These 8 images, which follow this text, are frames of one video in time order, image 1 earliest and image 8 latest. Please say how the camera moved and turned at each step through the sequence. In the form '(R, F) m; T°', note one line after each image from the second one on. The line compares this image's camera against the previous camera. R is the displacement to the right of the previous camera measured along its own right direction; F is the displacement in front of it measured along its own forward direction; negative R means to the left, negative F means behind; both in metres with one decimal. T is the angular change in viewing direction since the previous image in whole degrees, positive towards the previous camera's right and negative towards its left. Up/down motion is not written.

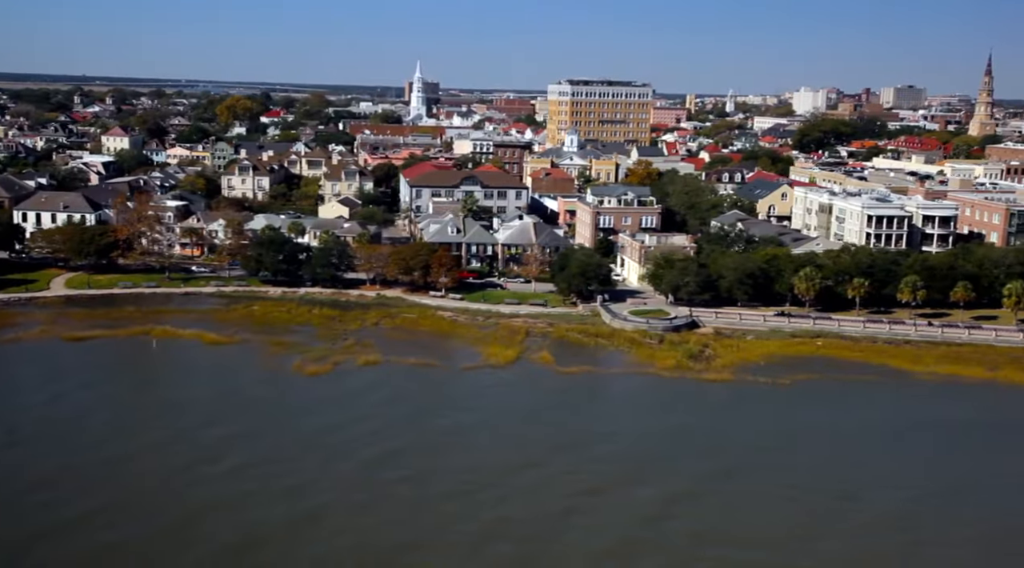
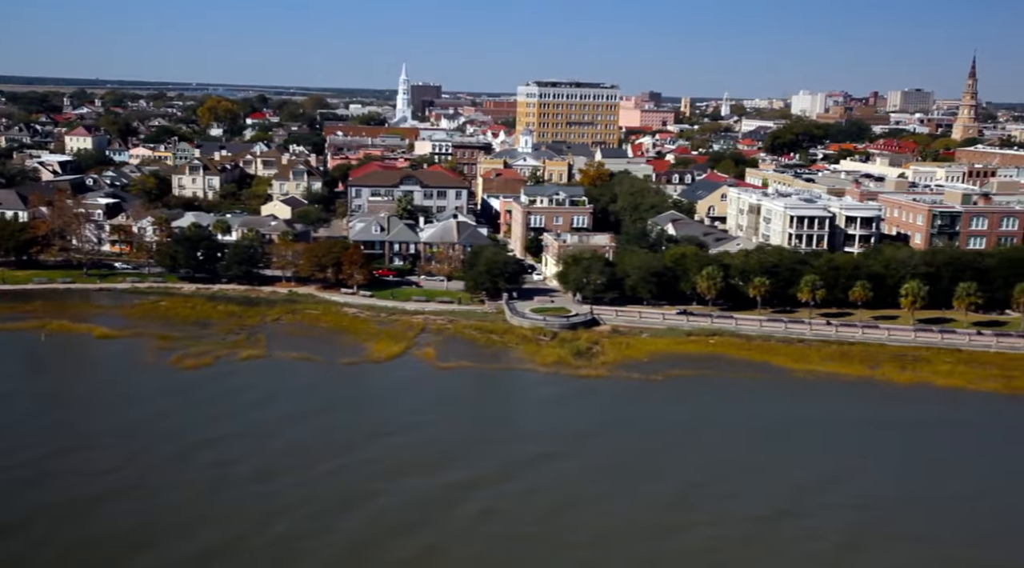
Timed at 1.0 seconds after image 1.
(+3.2, -0.2) m; 0°
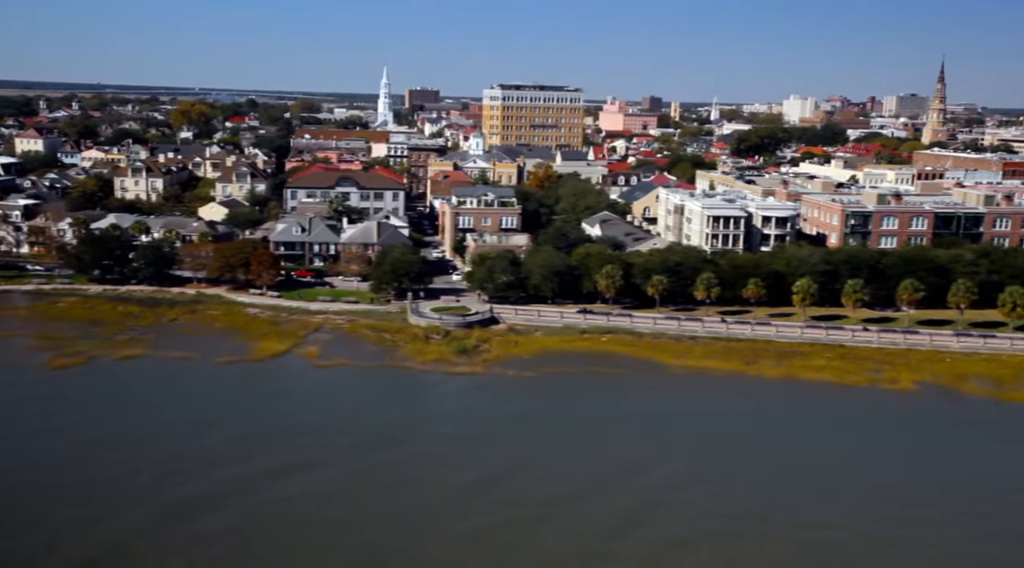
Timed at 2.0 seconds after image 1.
(+3.1, -0.2) m; 0°
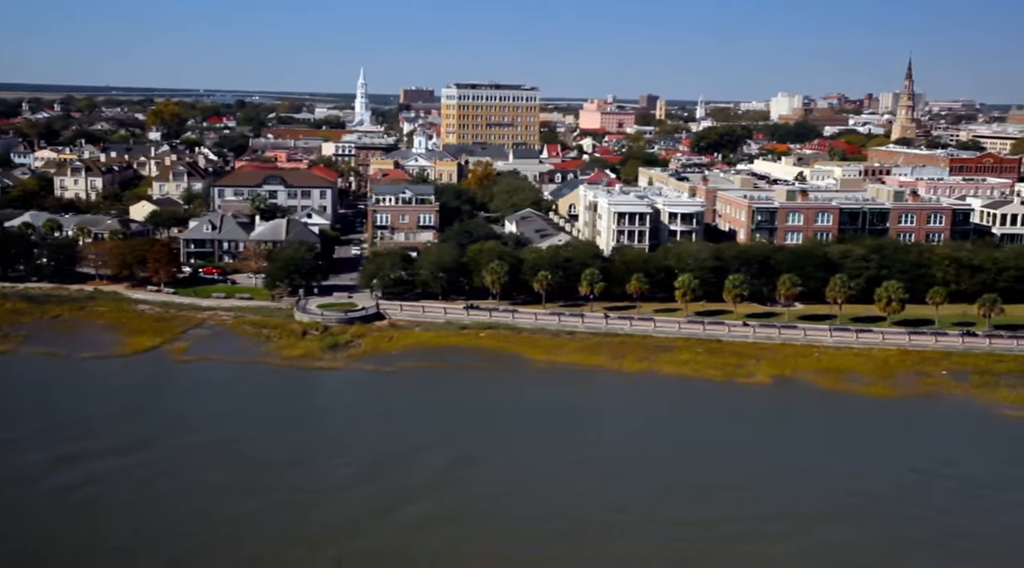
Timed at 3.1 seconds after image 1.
(+3.6, -0.1) m; 0°
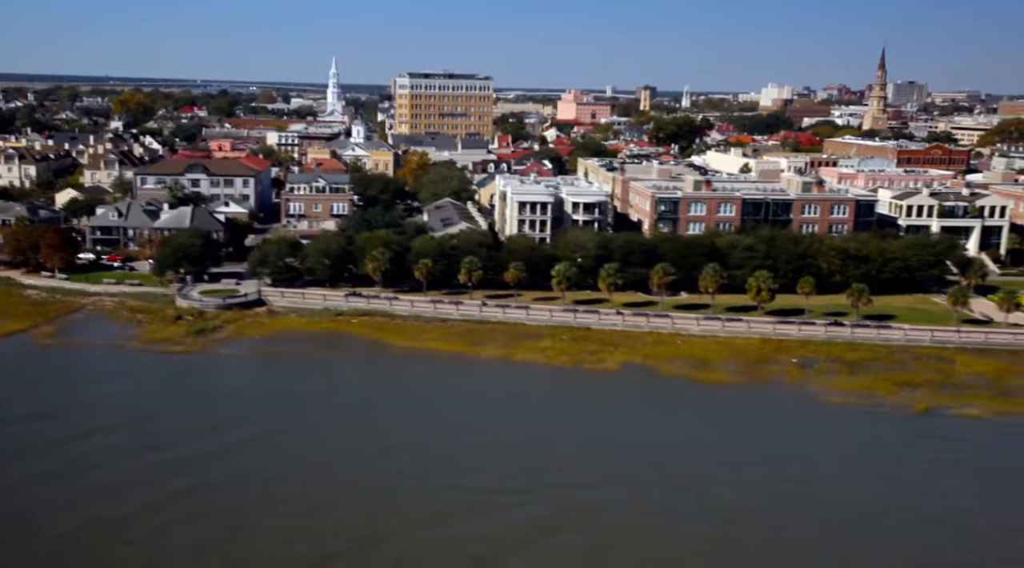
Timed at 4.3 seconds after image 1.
(+3.7, -0.5) m; 0°
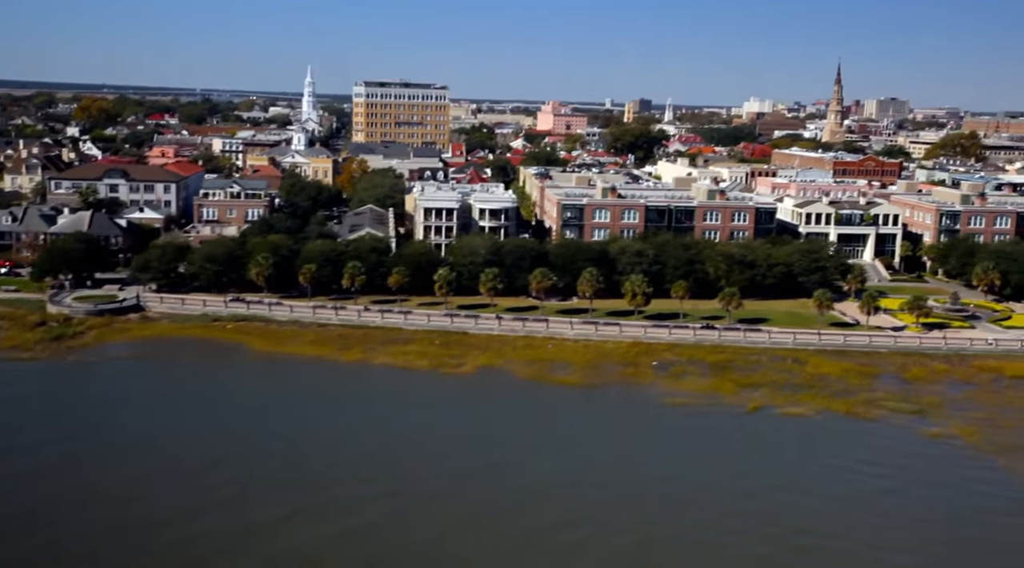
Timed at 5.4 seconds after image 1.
(+3.6, -0.6) m; 0°
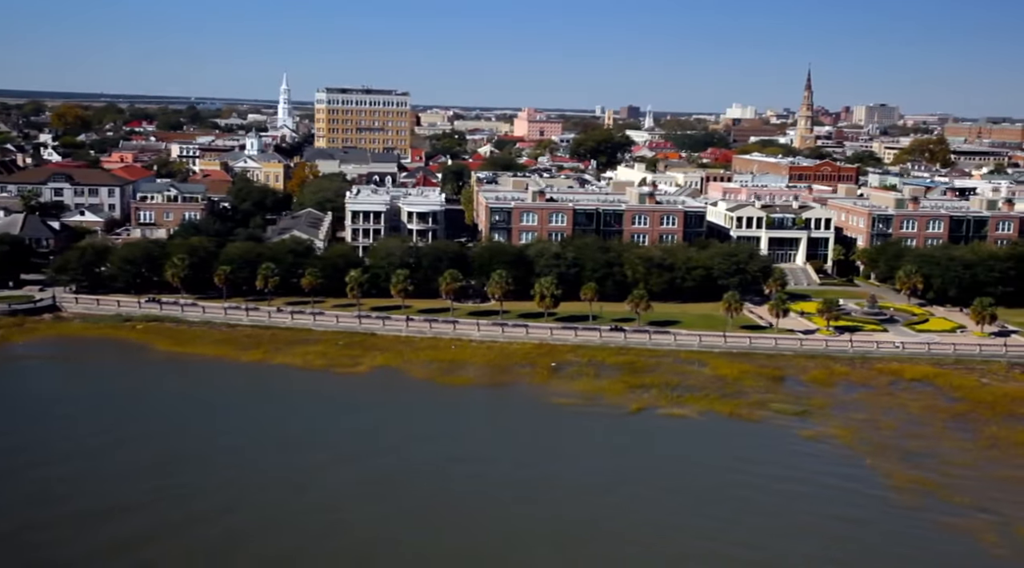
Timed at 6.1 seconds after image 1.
(+2.6, 0.0) m; 0°
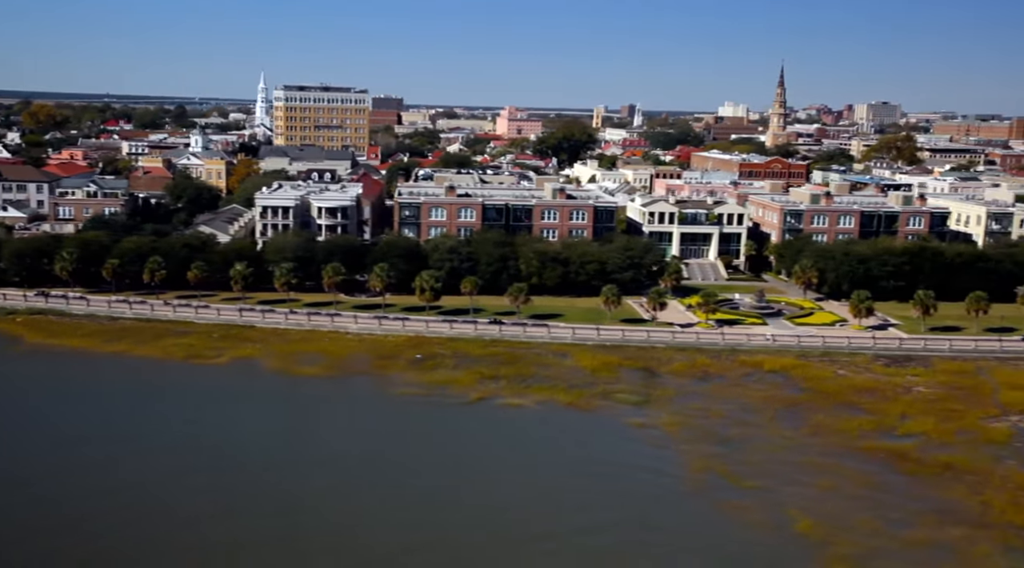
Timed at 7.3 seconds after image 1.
(+3.8, -0.2) m; 0°
